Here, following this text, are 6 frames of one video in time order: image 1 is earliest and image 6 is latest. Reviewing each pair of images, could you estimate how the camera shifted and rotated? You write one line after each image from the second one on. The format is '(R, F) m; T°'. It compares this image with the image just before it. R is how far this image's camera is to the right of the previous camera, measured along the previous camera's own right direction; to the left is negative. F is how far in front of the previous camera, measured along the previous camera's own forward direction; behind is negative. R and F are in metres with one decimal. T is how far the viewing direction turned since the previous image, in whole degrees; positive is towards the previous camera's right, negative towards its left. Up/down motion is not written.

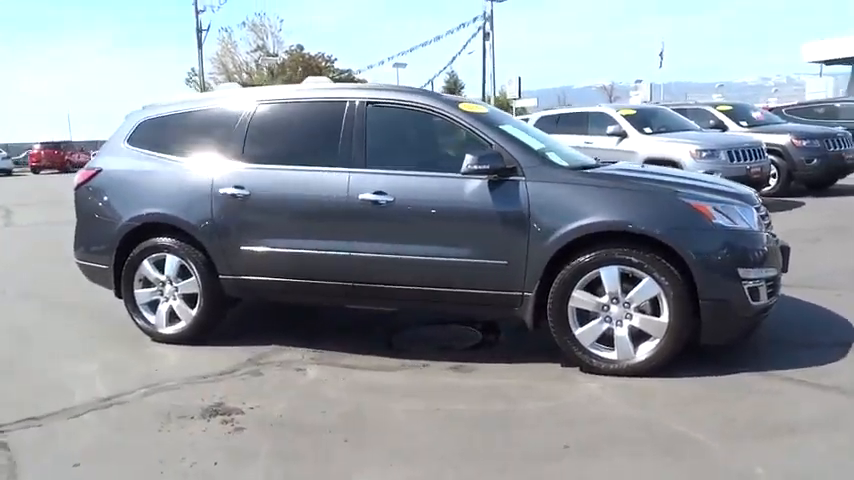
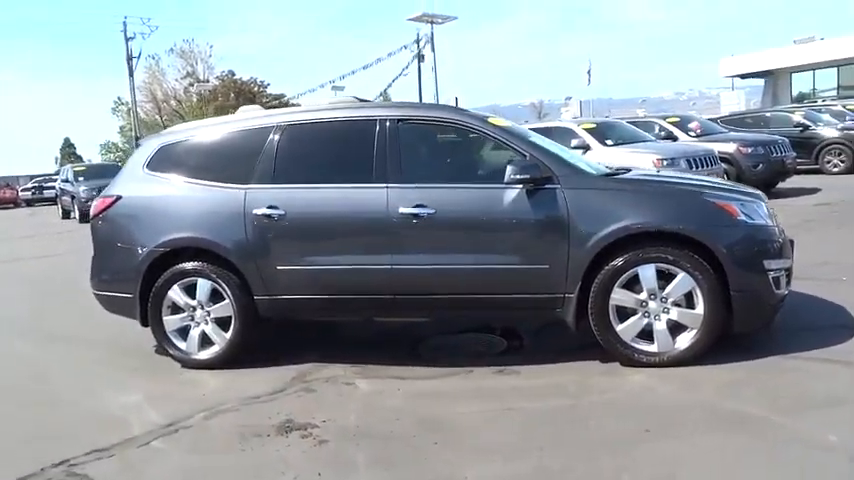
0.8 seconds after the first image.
(-0.9, -0.1) m; +6°
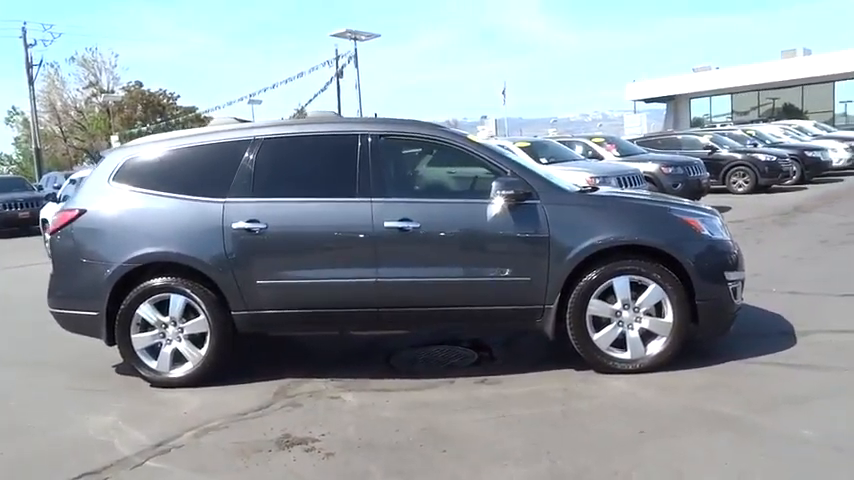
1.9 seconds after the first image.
(-0.6, -0.1) m; +7°
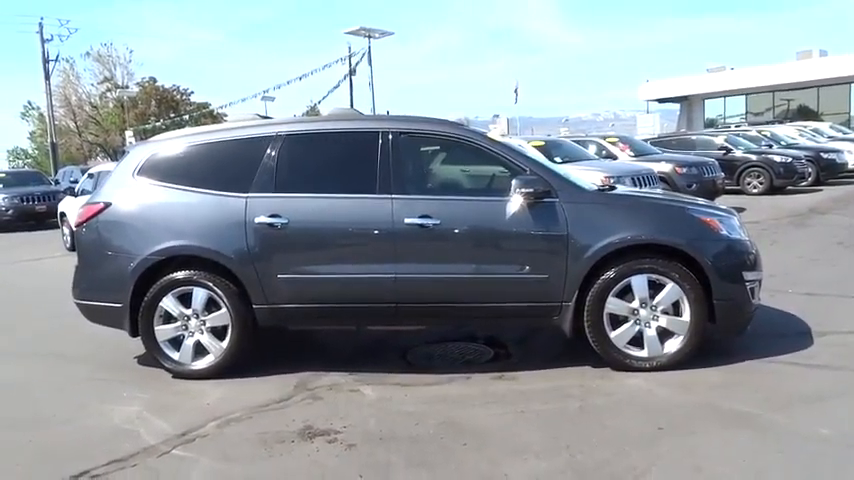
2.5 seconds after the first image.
(-0.1, -0.1) m; -1°
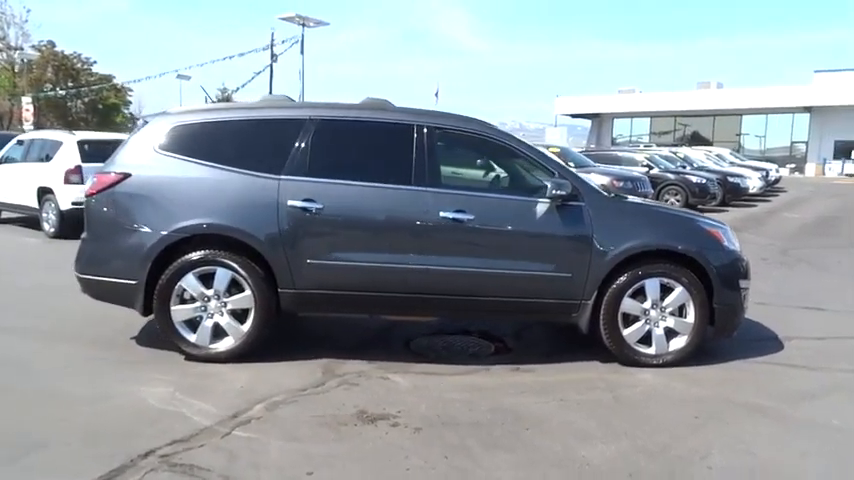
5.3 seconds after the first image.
(-1.2, -0.1) m; +9°
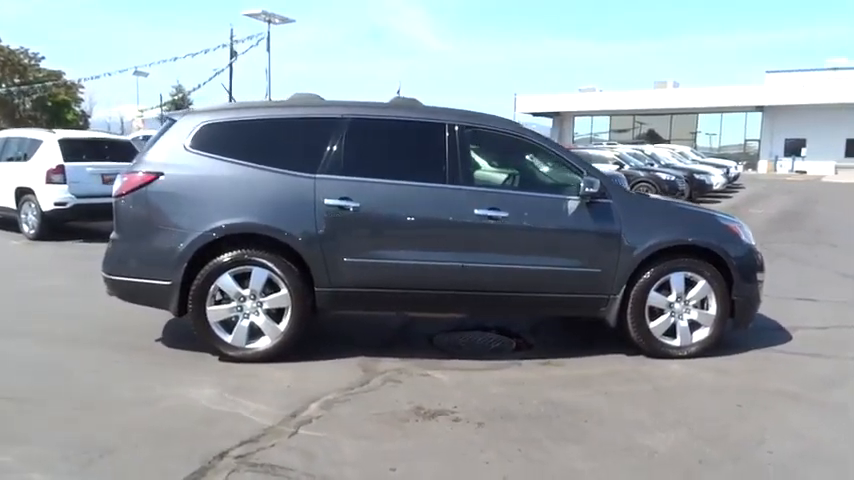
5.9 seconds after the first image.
(-0.7, 0.0) m; +4°
